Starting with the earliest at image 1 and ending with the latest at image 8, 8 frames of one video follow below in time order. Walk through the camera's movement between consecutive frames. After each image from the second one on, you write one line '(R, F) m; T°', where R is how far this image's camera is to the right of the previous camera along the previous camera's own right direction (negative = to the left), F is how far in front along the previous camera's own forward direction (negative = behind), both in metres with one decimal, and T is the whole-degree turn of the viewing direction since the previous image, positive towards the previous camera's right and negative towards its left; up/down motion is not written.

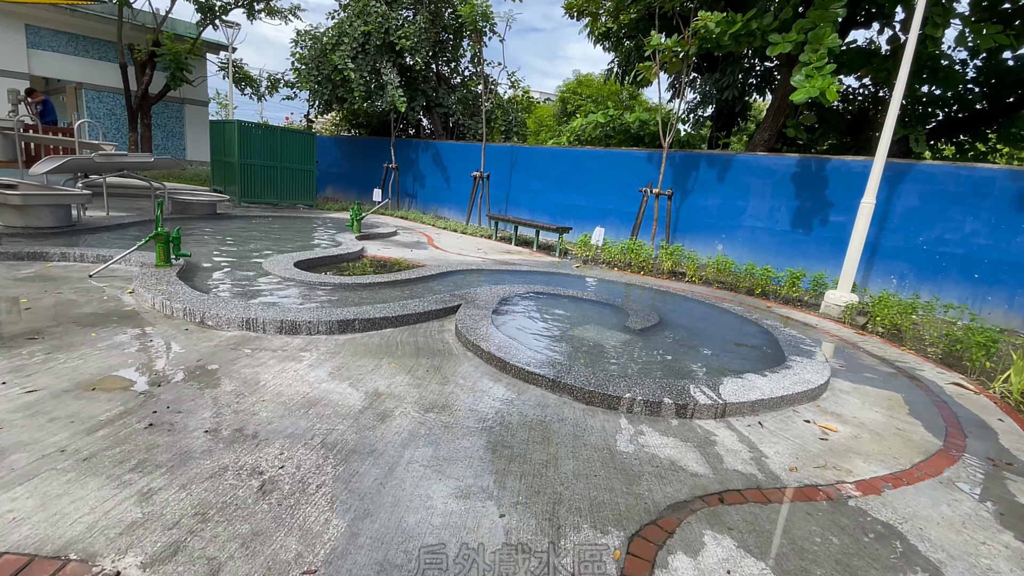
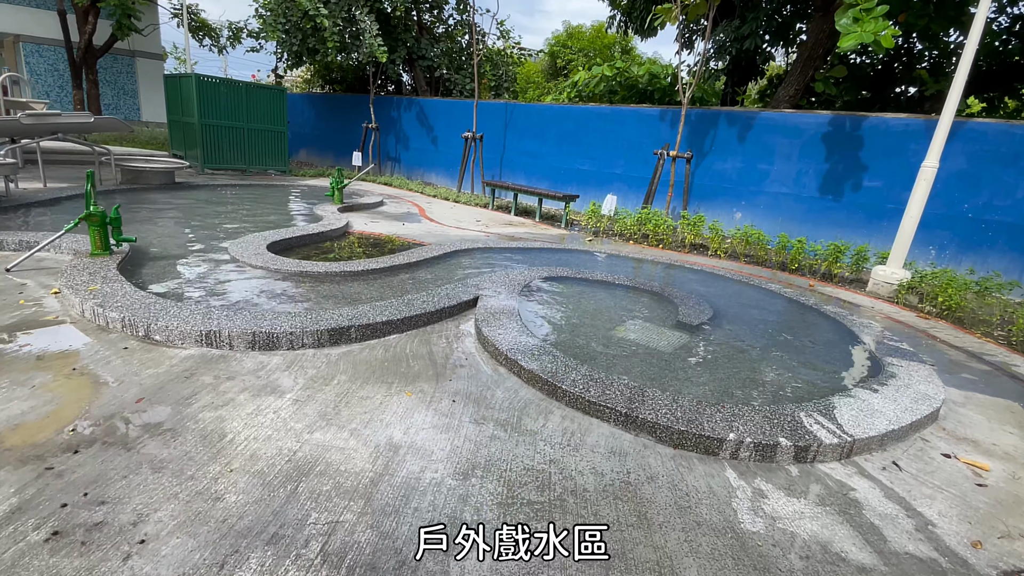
(-0.4, +0.9) m; +2°
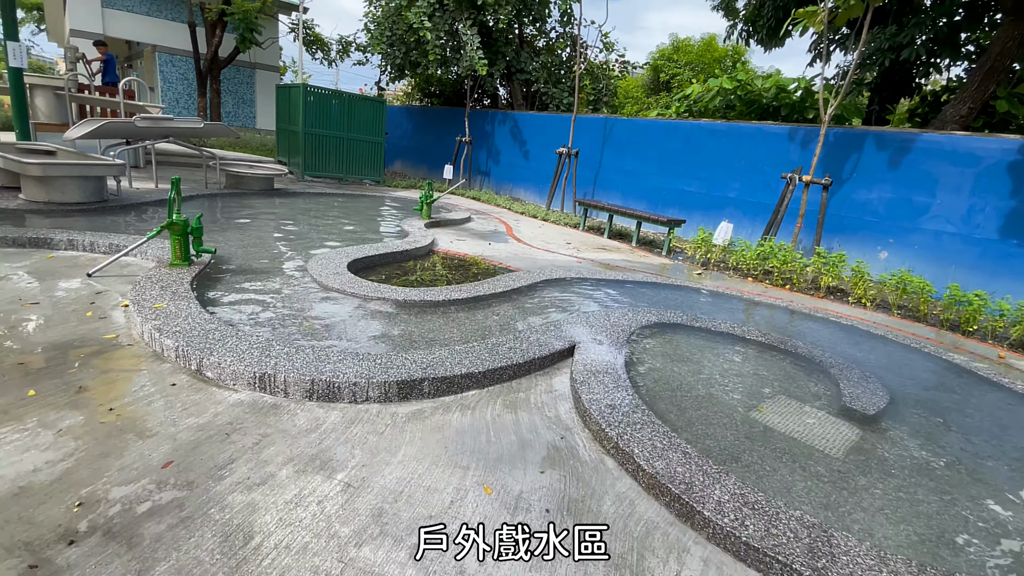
(-0.2, +0.6) m; -9°
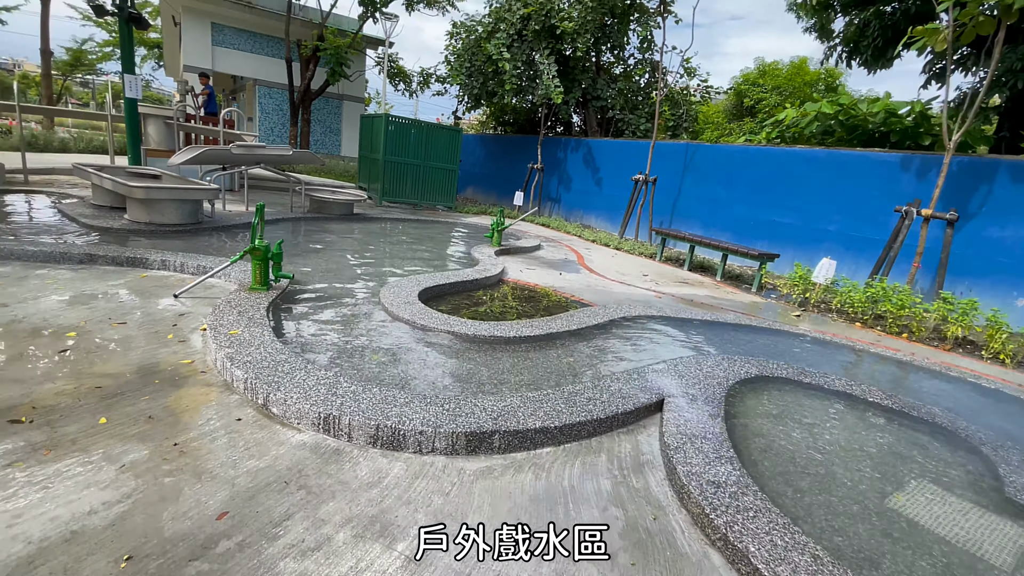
(-0.1, +0.2) m; -8°
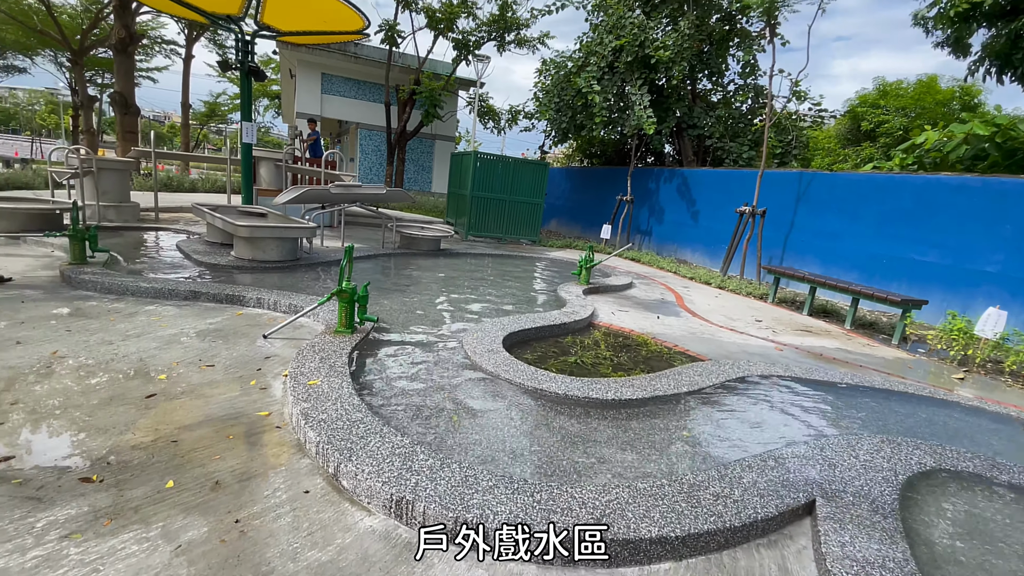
(-0.1, +0.4) m; -10°
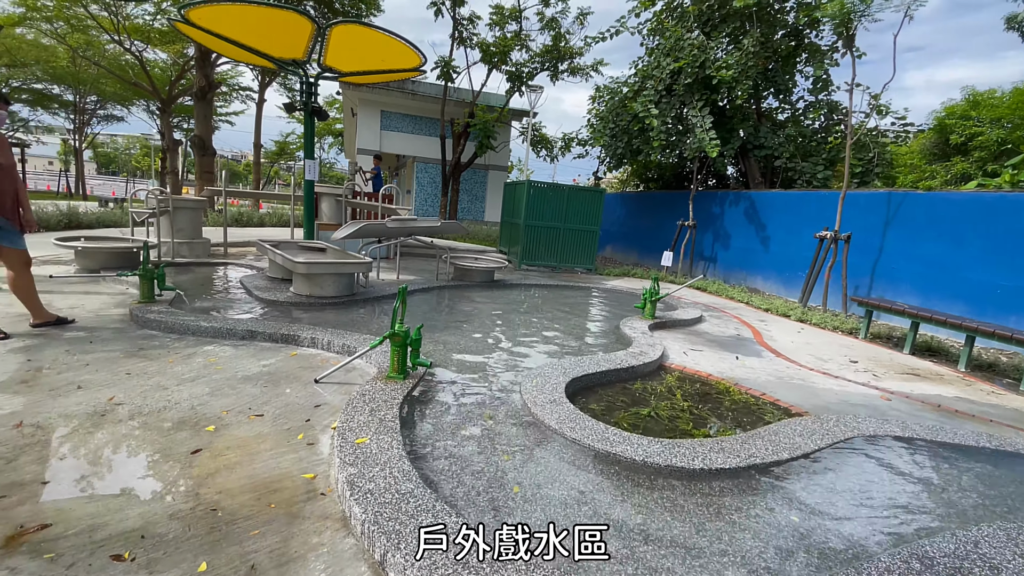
(-0.1, +0.3) m; -6°
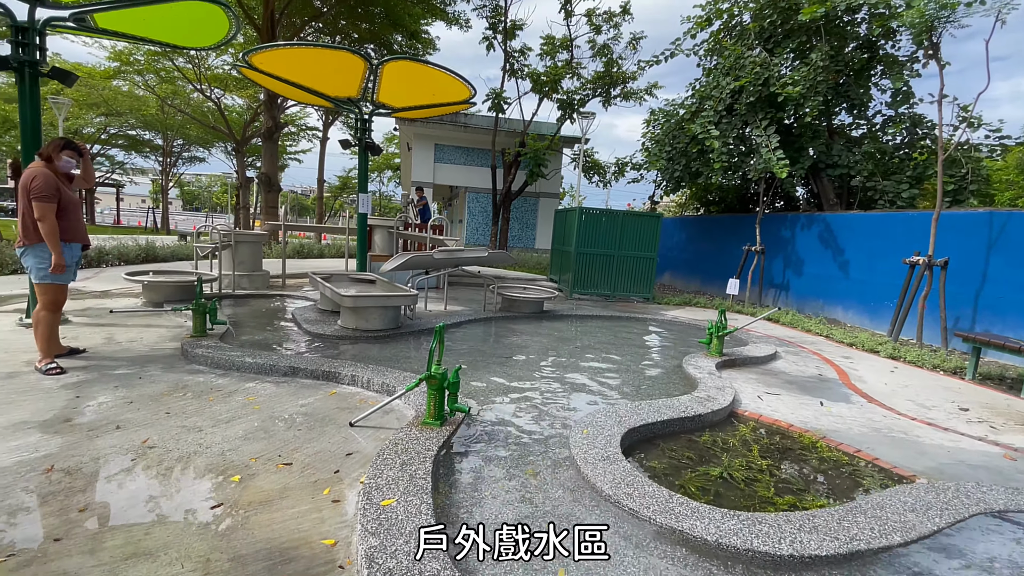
(0.0, +0.3) m; -6°
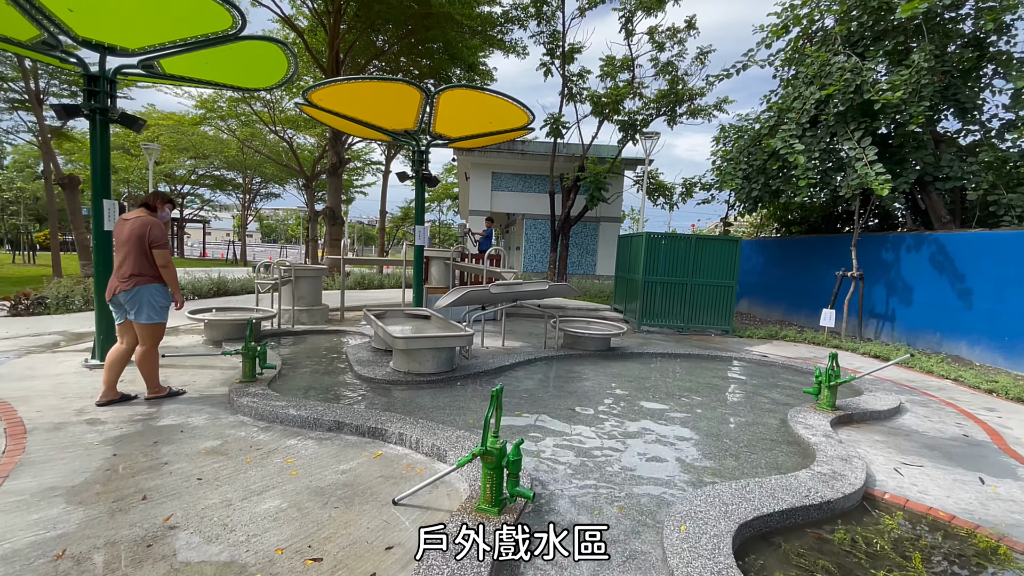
(-0.1, +0.5) m; -7°
